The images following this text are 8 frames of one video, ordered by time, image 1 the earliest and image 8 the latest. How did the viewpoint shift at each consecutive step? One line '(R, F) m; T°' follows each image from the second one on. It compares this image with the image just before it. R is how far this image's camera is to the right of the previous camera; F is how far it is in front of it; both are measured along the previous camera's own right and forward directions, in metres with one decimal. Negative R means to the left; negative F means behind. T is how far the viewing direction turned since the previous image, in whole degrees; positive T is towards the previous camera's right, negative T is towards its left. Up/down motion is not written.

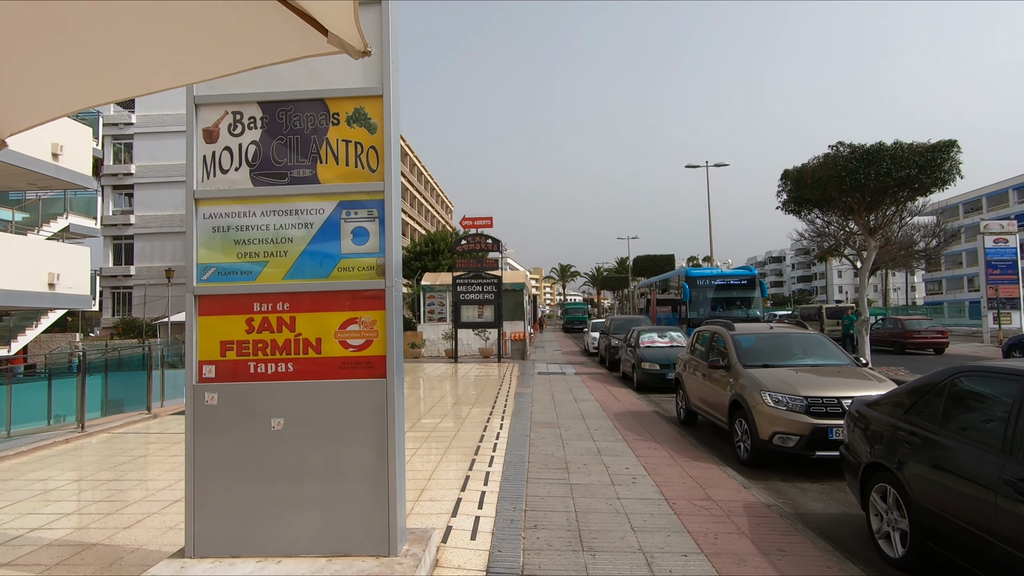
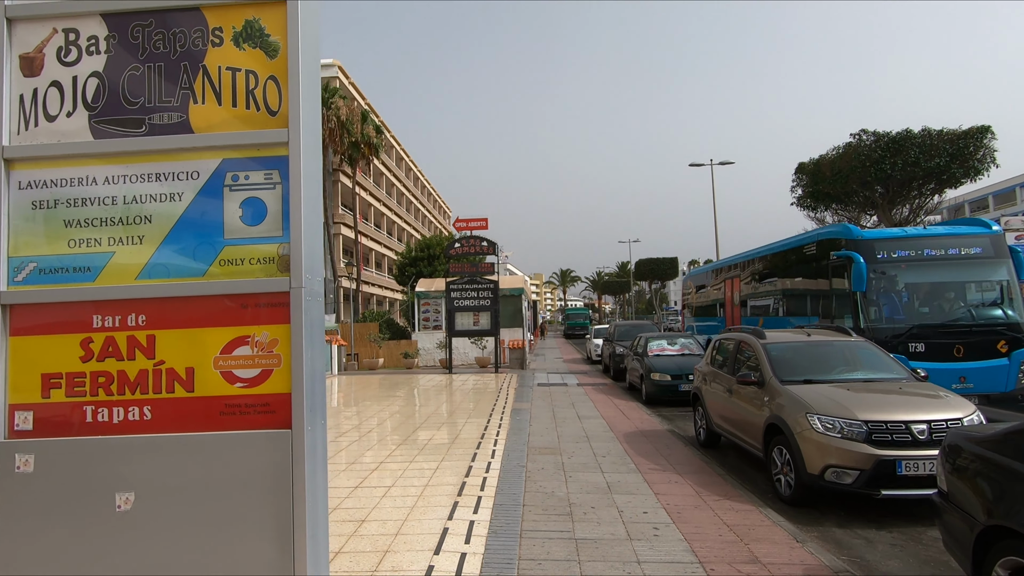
(+0.1, +1.2) m; 0°
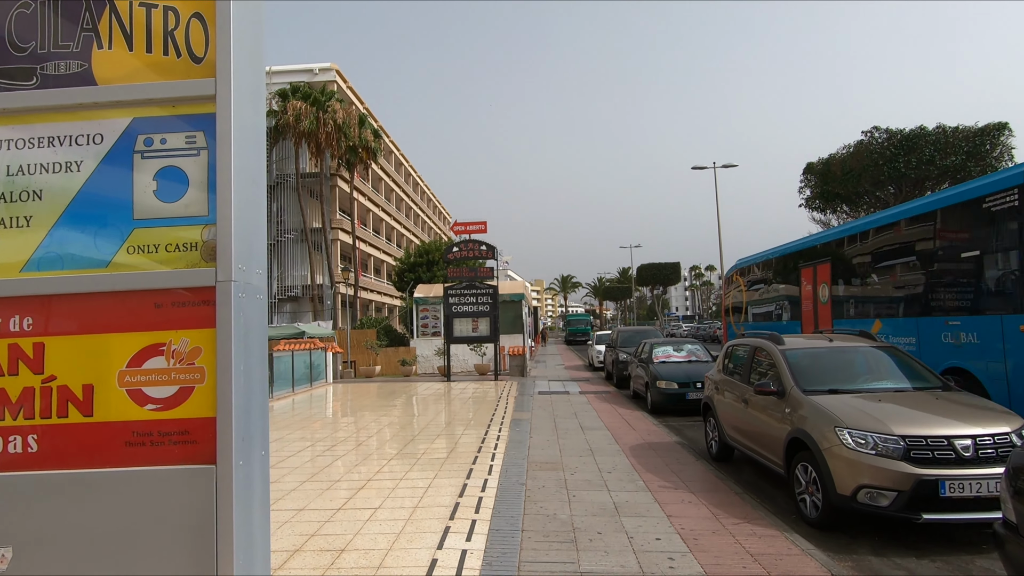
(0.0, +0.5) m; 0°
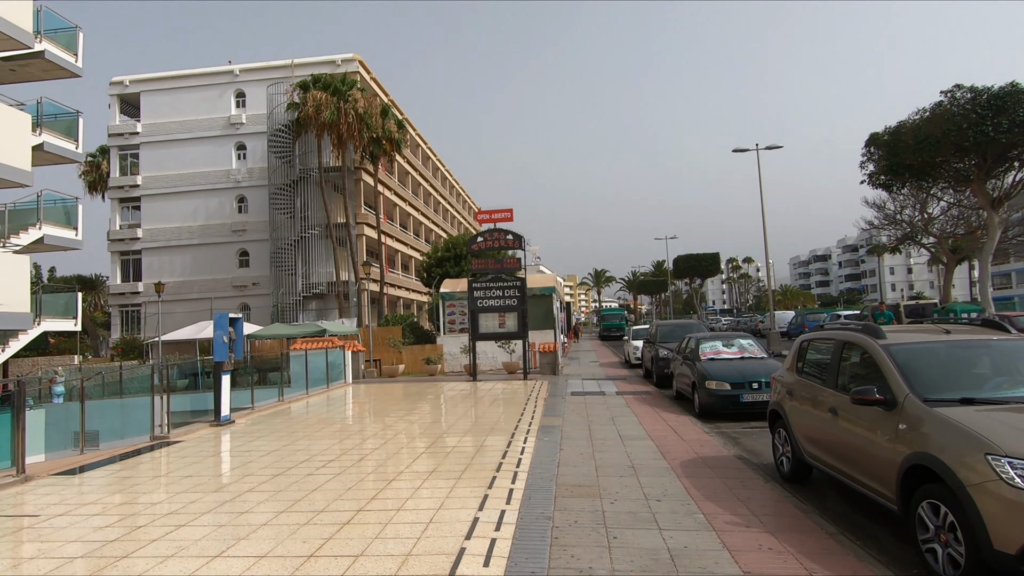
(+0.1, +1.3) m; -3°
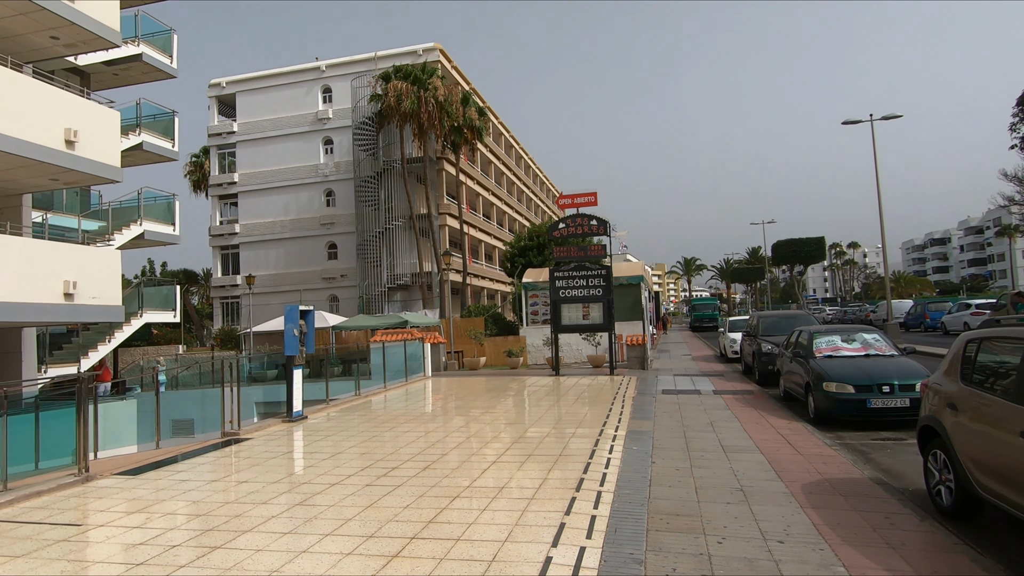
(0.0, +1.0) m; -8°
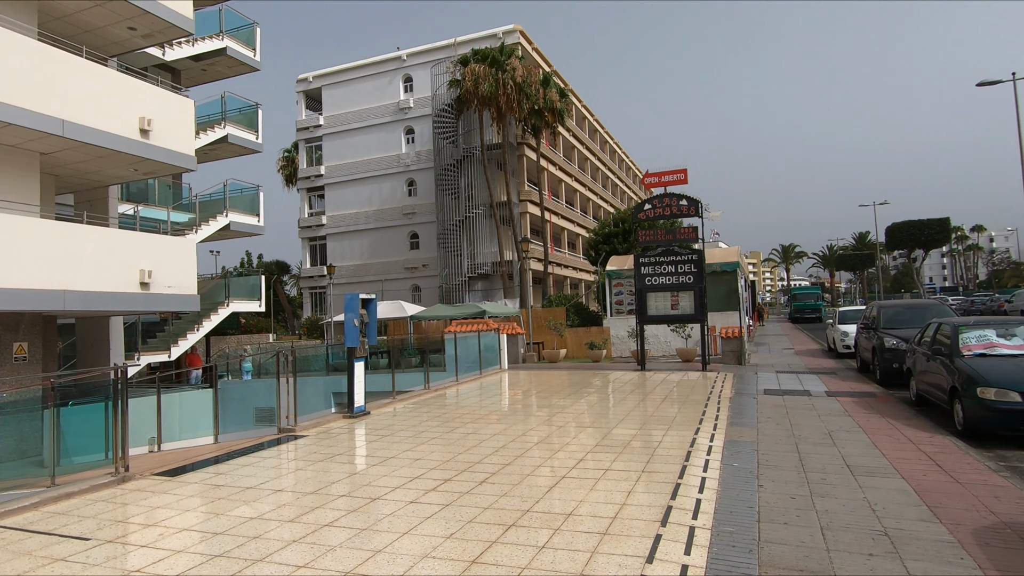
(+0.1, +1.1) m; -8°
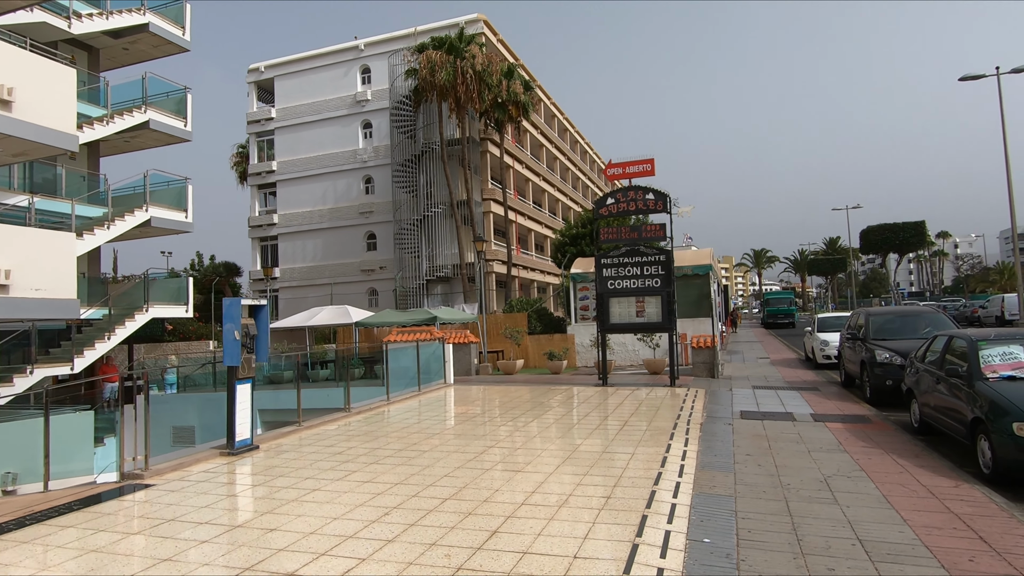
(+0.7, +1.8) m; +2°
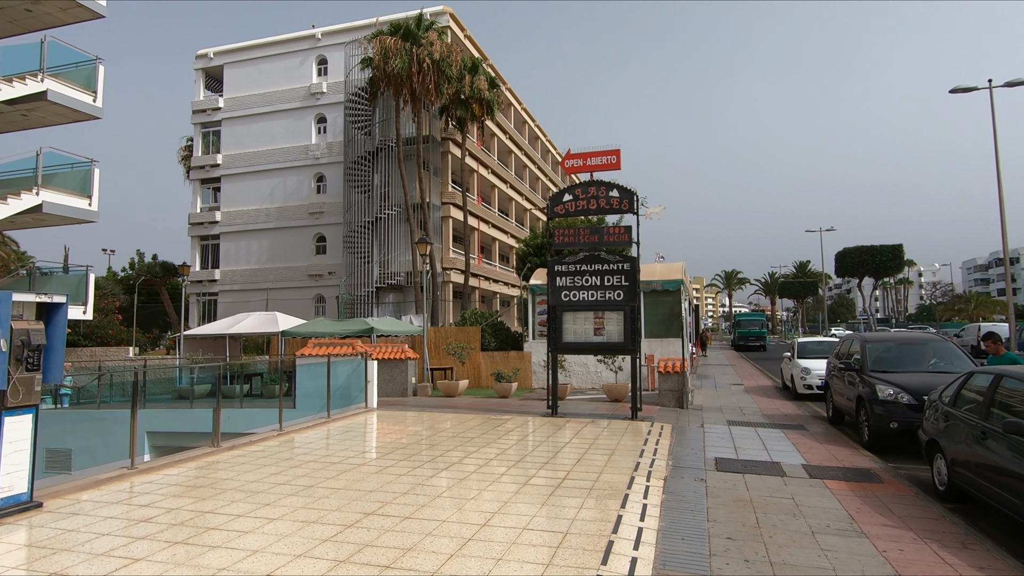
(+0.7, +2.2) m; +2°
